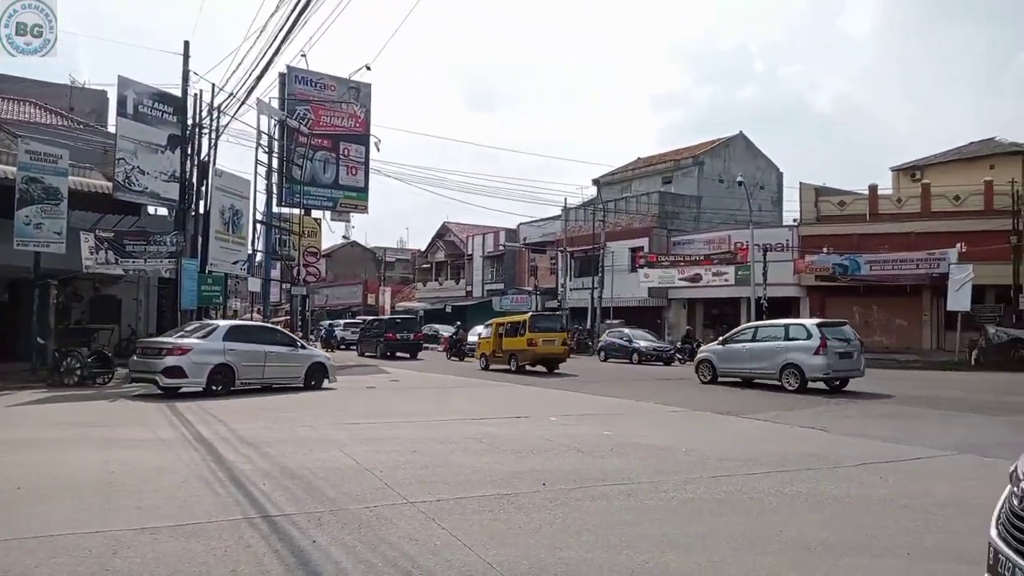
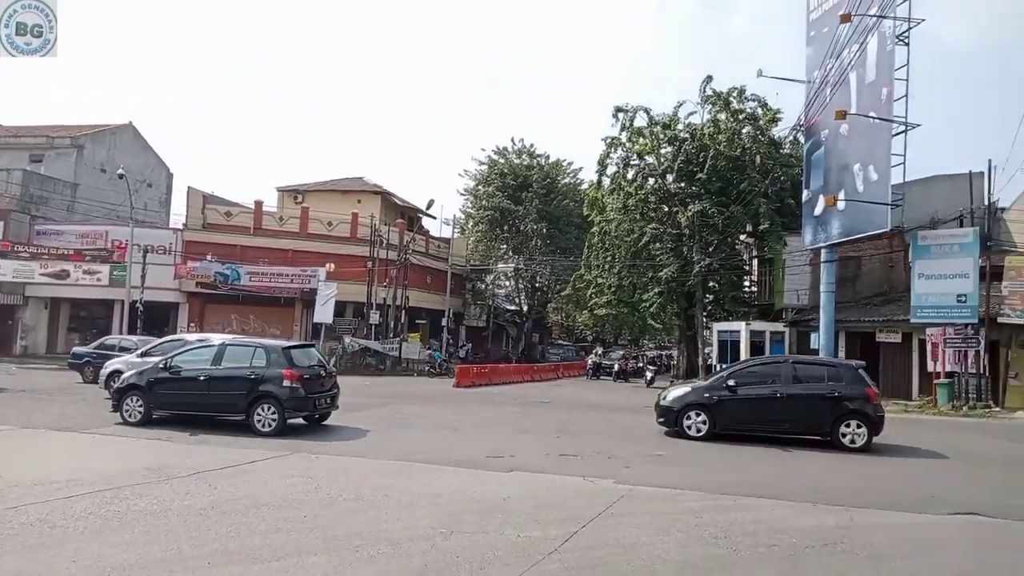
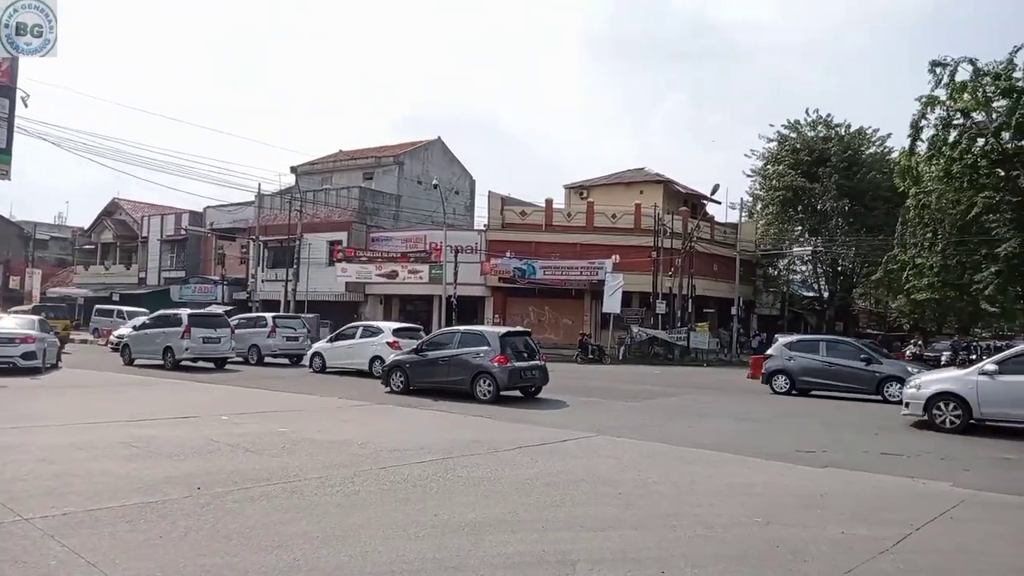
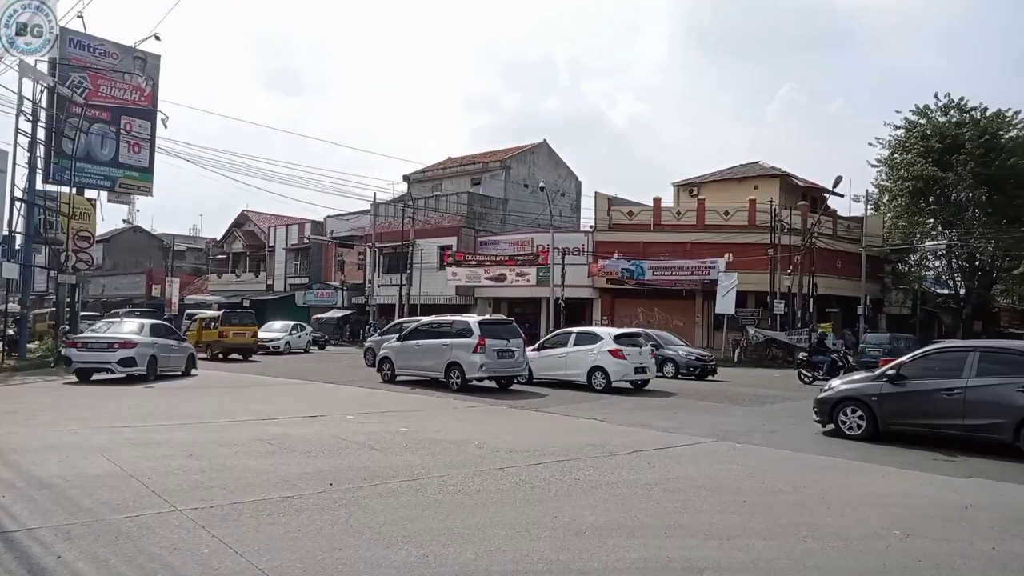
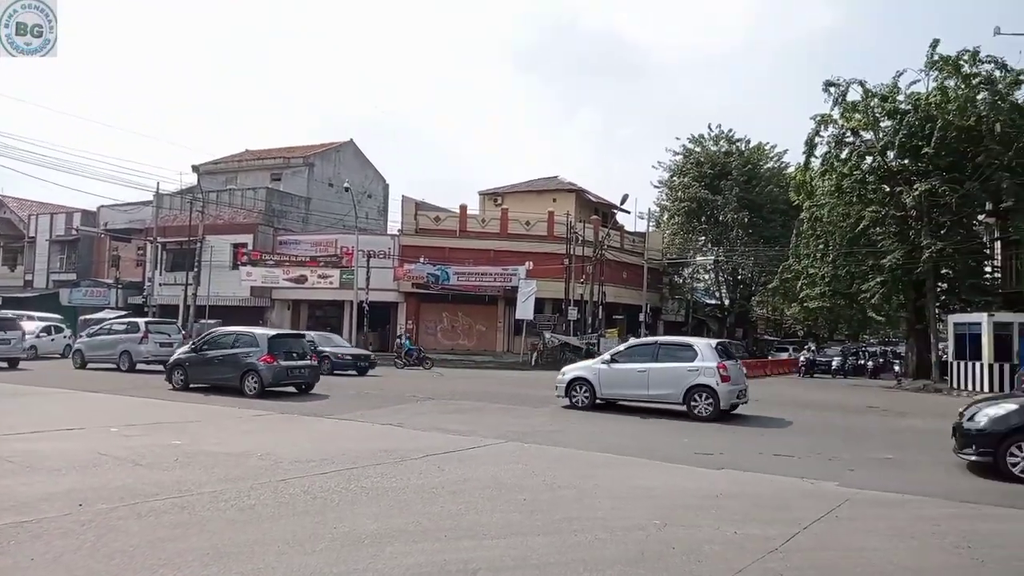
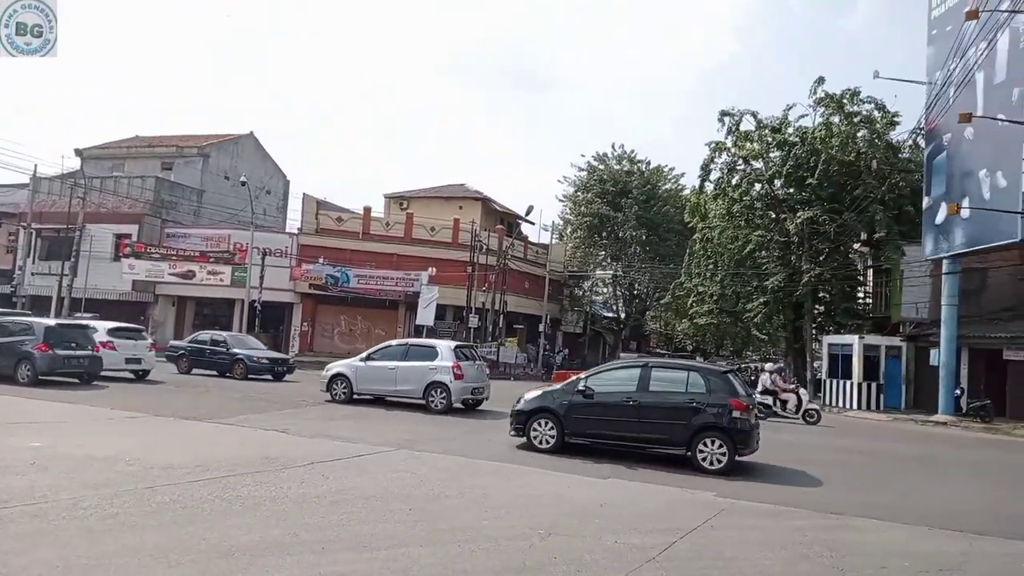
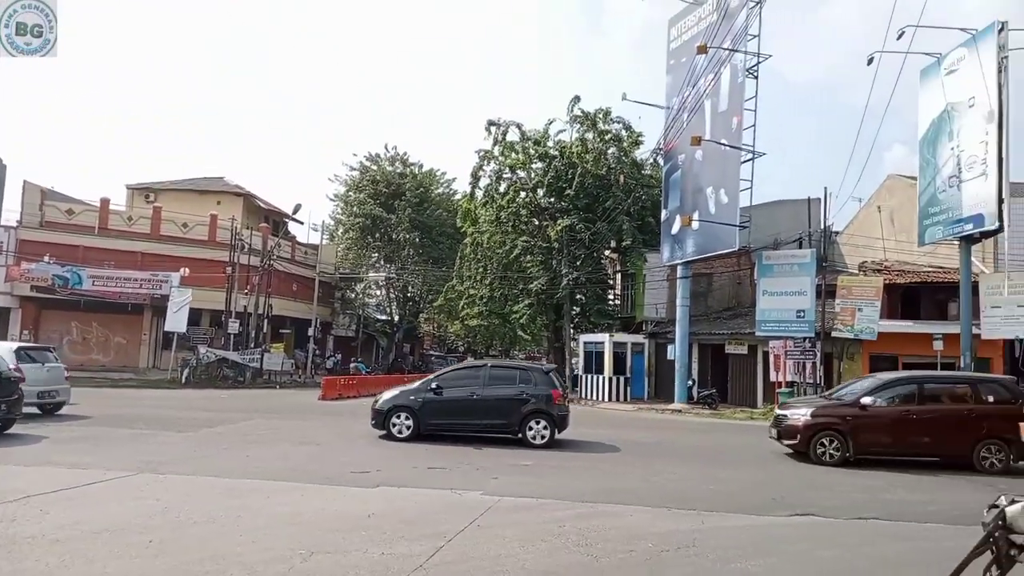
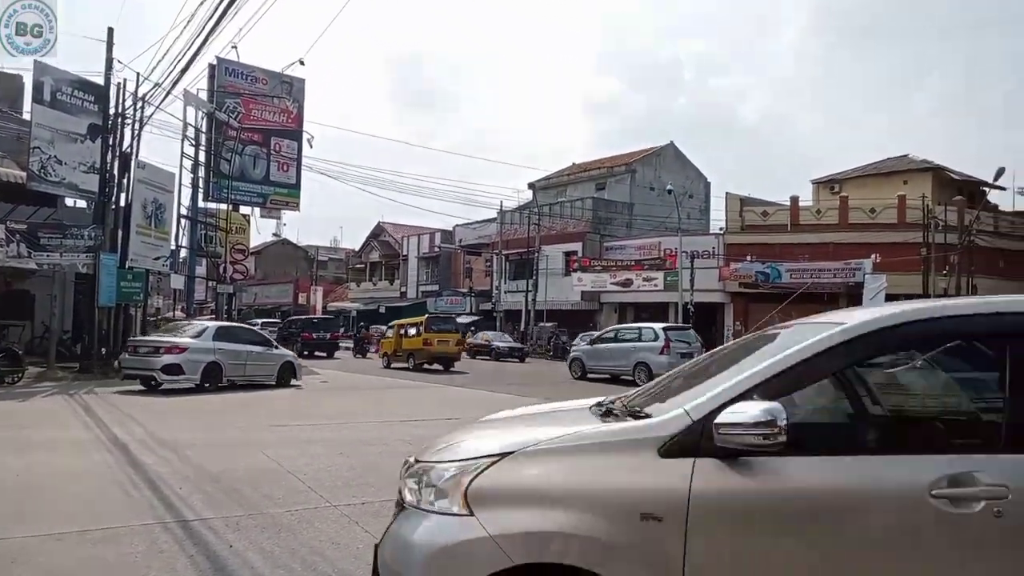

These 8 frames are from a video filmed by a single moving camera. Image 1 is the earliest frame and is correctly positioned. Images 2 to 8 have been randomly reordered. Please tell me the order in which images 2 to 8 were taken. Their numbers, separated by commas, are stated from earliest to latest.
8, 4, 3, 5, 6, 2, 7
